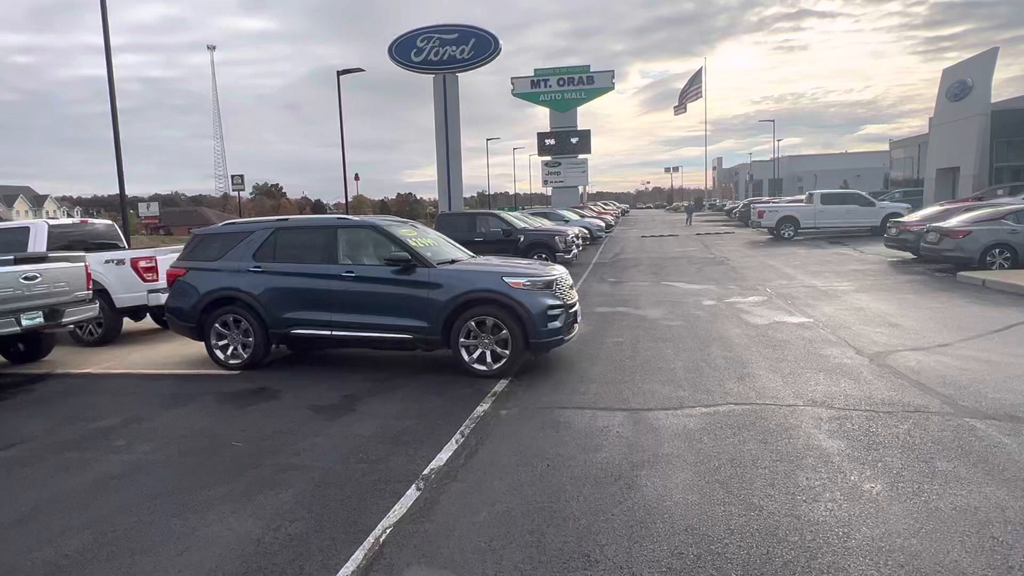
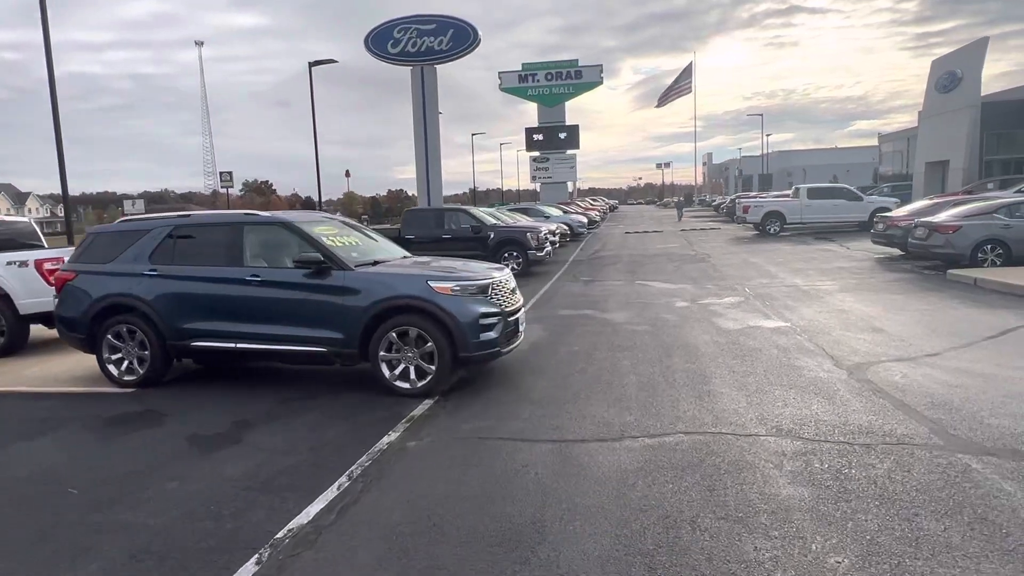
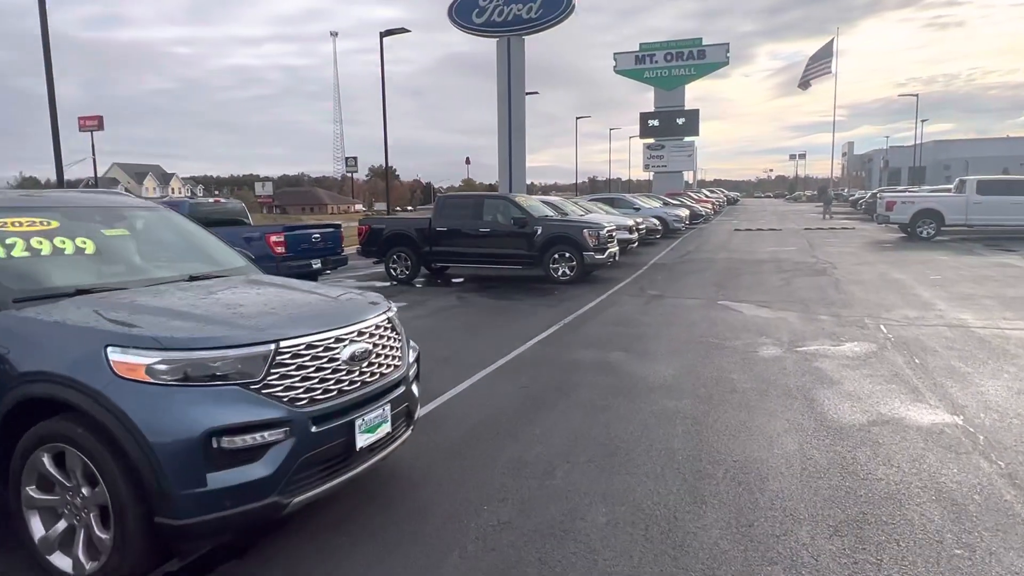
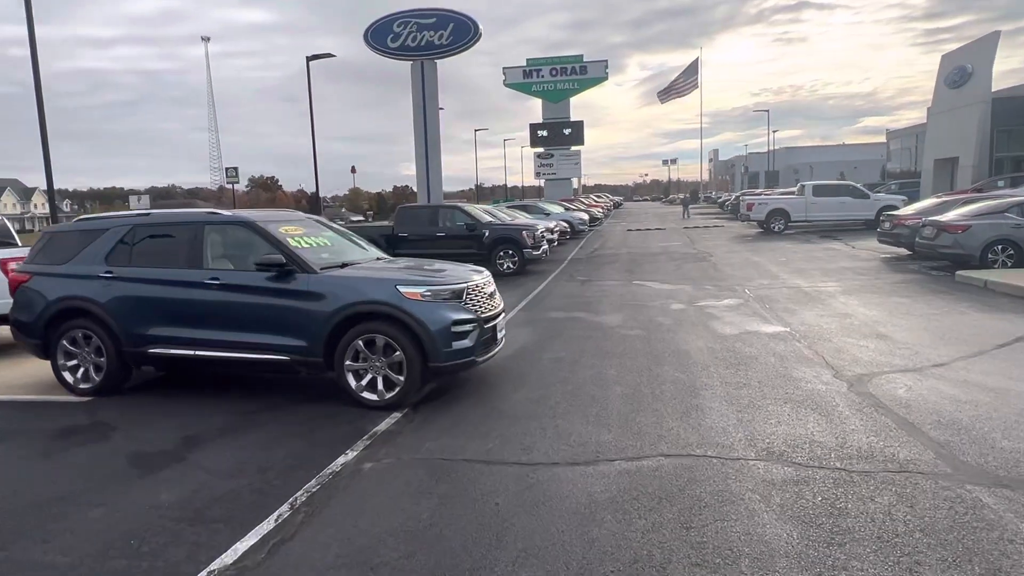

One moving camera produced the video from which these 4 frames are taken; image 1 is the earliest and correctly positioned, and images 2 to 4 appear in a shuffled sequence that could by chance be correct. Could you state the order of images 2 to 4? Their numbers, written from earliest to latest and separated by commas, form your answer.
2, 4, 3
